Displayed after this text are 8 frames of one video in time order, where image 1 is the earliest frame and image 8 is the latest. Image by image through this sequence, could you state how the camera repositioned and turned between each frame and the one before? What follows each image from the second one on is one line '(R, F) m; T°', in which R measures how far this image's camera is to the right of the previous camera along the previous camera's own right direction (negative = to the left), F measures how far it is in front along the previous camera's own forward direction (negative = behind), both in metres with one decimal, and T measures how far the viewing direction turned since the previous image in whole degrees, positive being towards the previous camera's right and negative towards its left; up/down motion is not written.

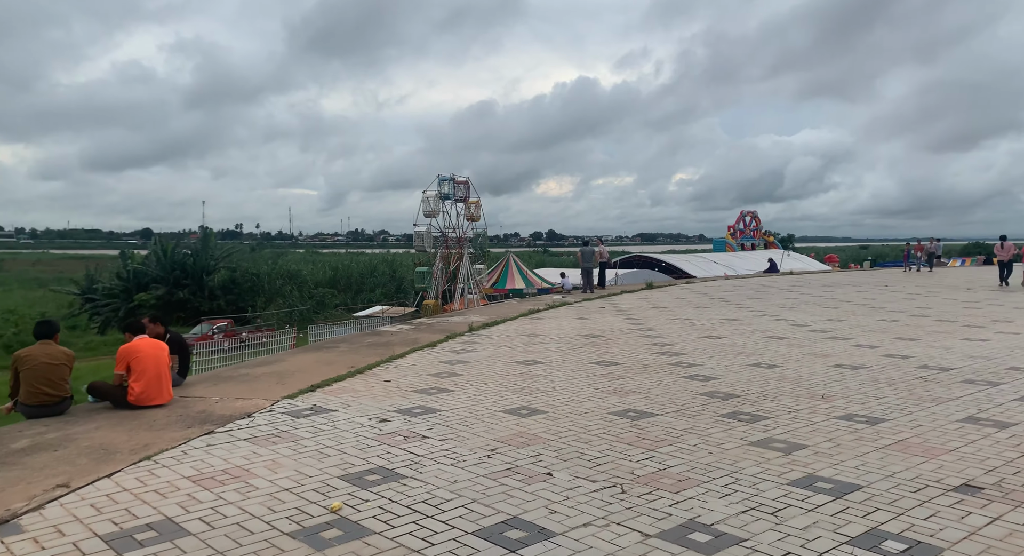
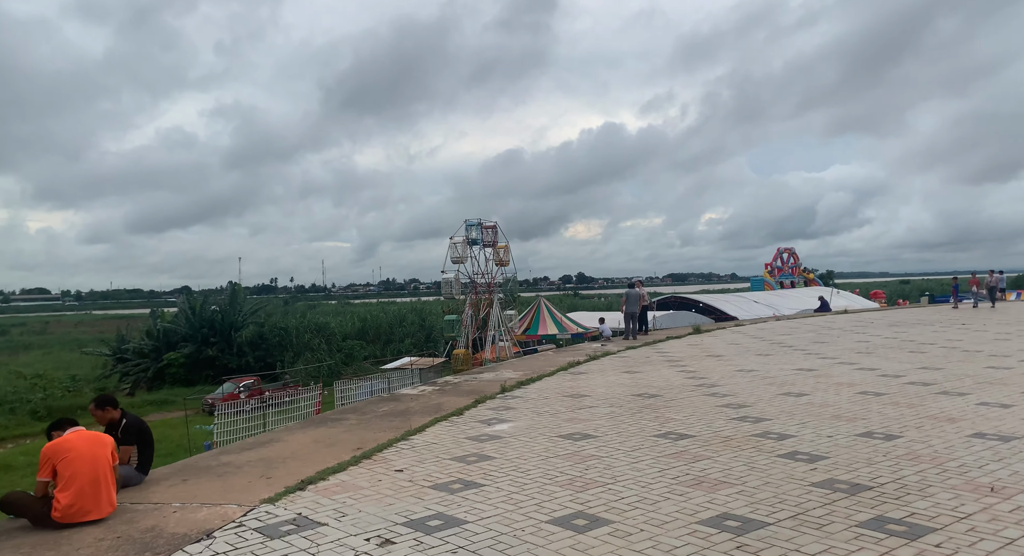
(-0.1, +1.5) m; -2°
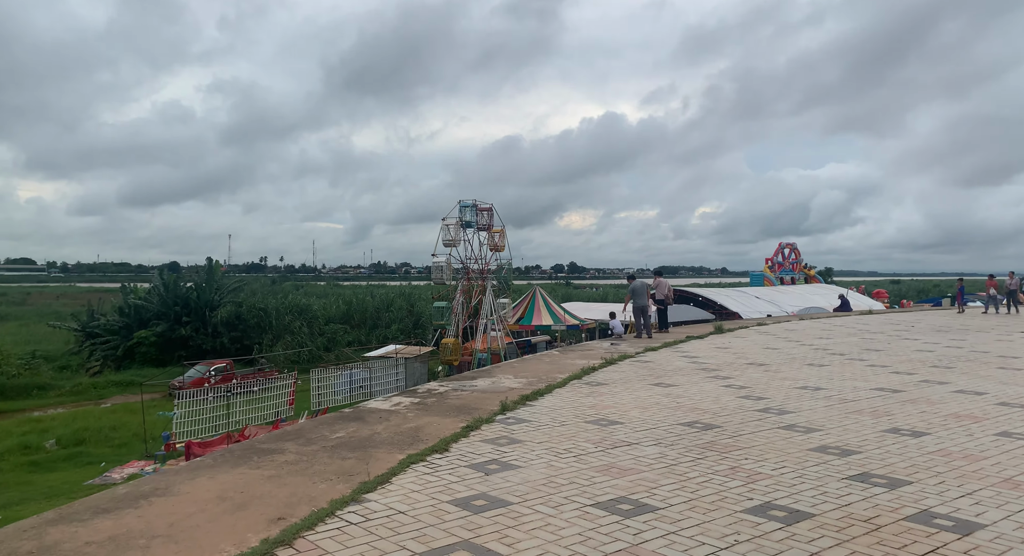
(-0.2, +2.6) m; +1°
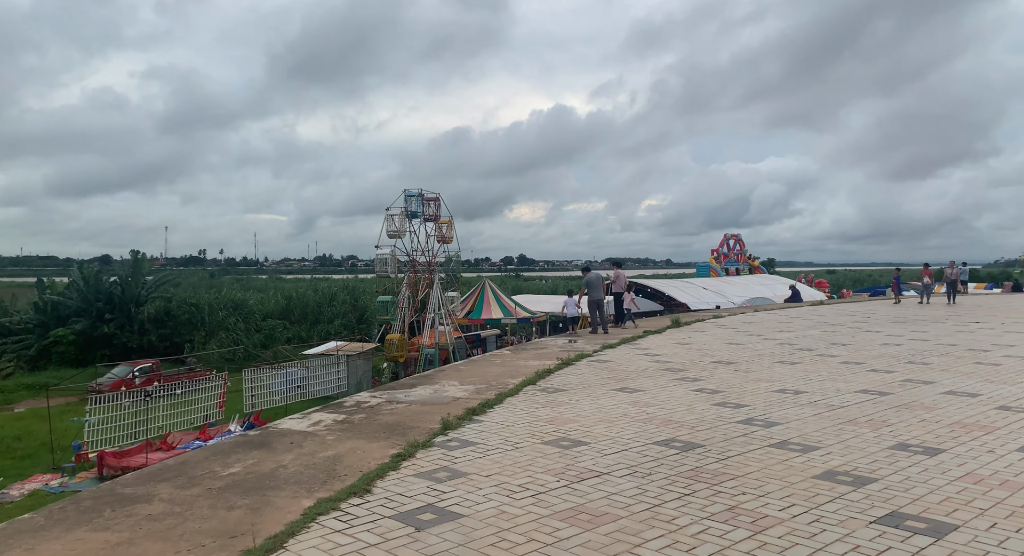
(+0.1, +1.2) m; +4°
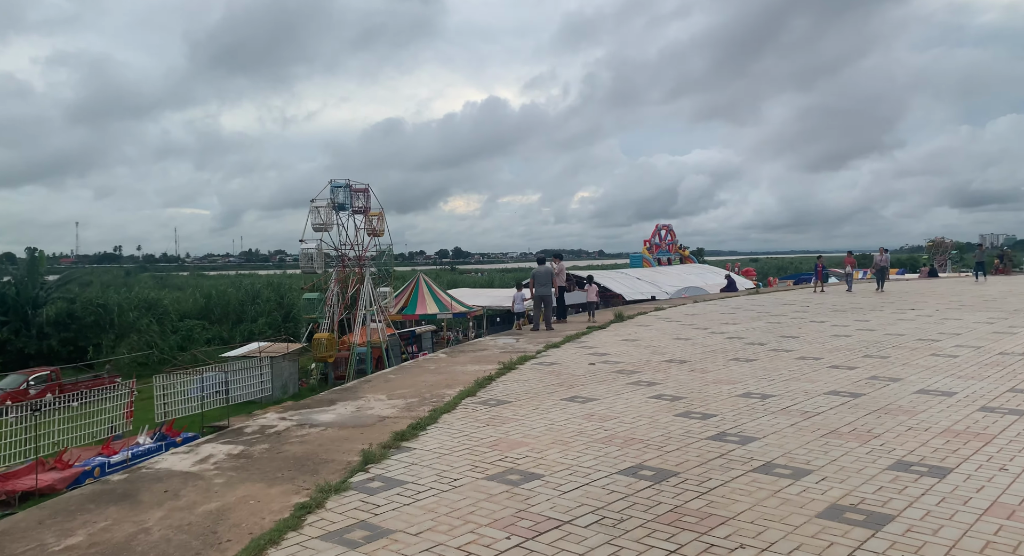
(0.0, +1.1) m; +5°
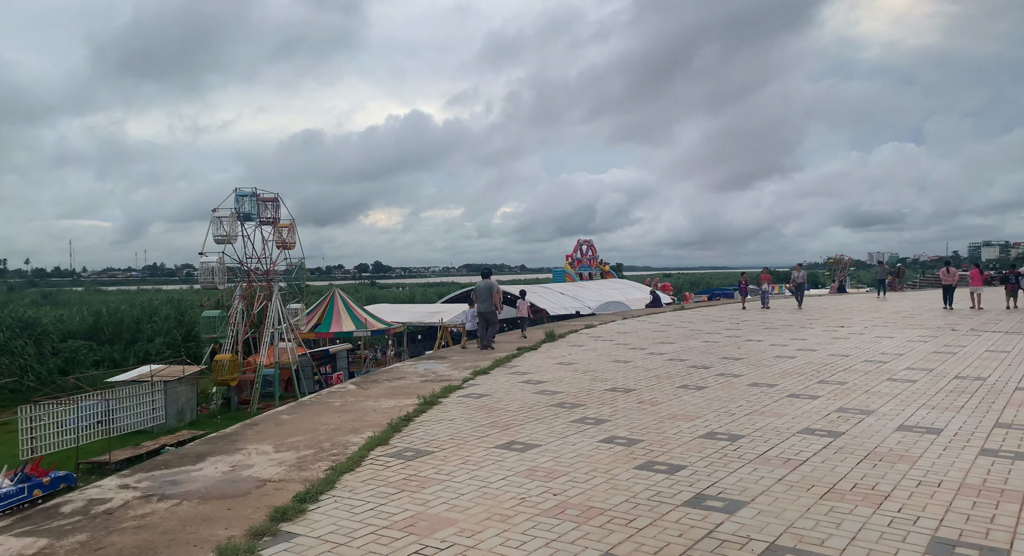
(0.0, +1.4) m; +6°
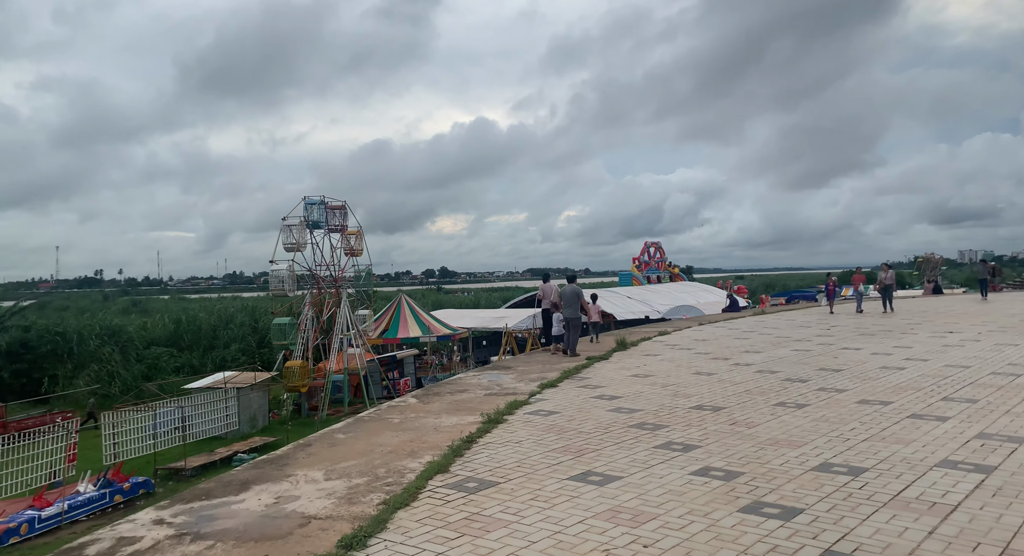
(-0.1, +0.8) m; -5°
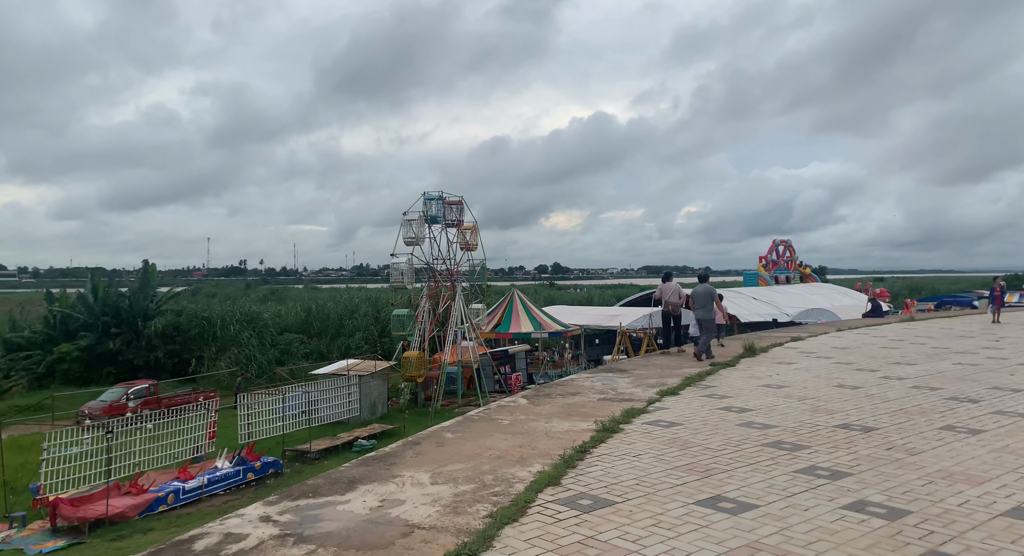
(0.0, +0.4) m; -9°
